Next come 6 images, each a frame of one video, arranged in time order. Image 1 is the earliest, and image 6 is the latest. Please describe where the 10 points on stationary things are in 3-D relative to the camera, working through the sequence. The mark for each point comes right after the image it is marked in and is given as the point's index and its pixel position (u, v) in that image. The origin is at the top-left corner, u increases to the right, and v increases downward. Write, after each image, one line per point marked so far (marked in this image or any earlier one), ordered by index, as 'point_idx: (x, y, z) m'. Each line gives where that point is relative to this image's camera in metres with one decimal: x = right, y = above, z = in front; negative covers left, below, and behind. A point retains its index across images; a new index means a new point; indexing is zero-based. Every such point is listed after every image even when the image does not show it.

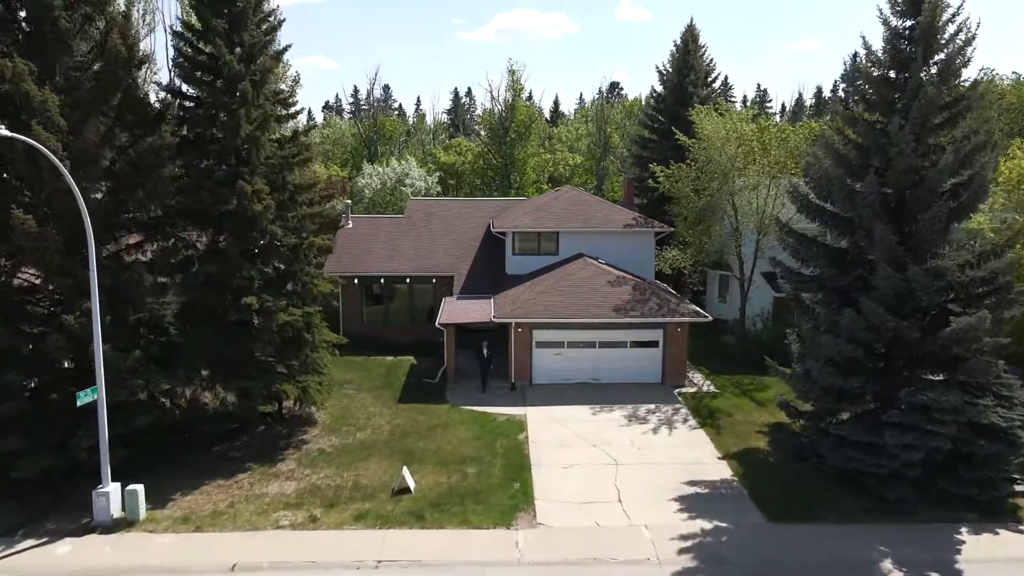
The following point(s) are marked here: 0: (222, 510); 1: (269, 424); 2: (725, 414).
0: (-5.3, -4.0, +13.9) m
1: (-5.7, -3.2, +17.9) m
2: (+5.2, -3.1, +18.7) m
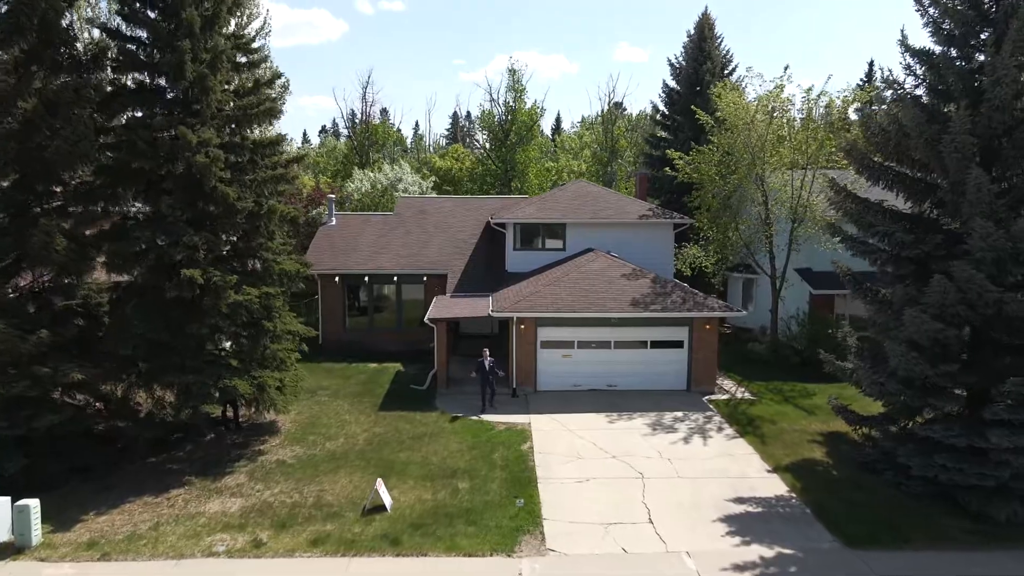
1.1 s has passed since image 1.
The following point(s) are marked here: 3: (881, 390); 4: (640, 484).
0: (-5.2, -3.5, +10.9) m
1: (-5.6, -2.8, +14.9) m
2: (+5.2, -2.7, +15.7) m
3: (+5.9, -1.6, +12.2) m
4: (+2.1, -3.2, +12.6) m
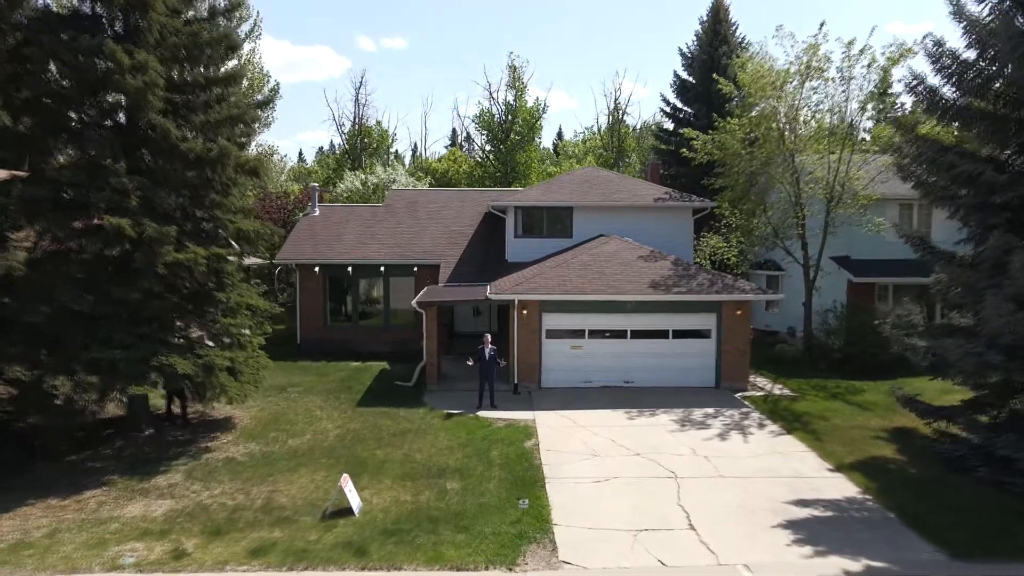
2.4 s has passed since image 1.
0: (-5.2, -2.8, +8.4) m
1: (-5.6, -2.3, +12.4) m
2: (+5.2, -2.2, +13.2) m
3: (+5.9, -1.0, +9.8) m
4: (+2.1, -2.6, +10.1) m
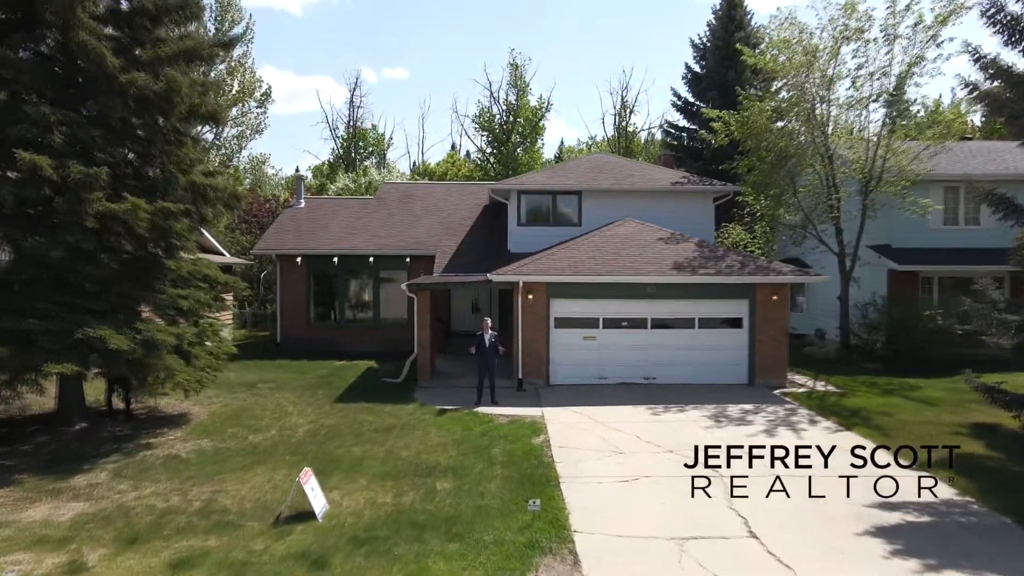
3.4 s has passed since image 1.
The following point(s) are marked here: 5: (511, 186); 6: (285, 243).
0: (-5.2, -2.2, +6.3) m
1: (-5.5, -1.8, +10.4) m
2: (+5.3, -1.8, +11.2) m
3: (+6.0, -0.4, +7.8) m
4: (+2.2, -2.1, +8.1) m
5: (0.0, +2.3, +17.4) m
6: (-5.5, +1.1, +18.7) m
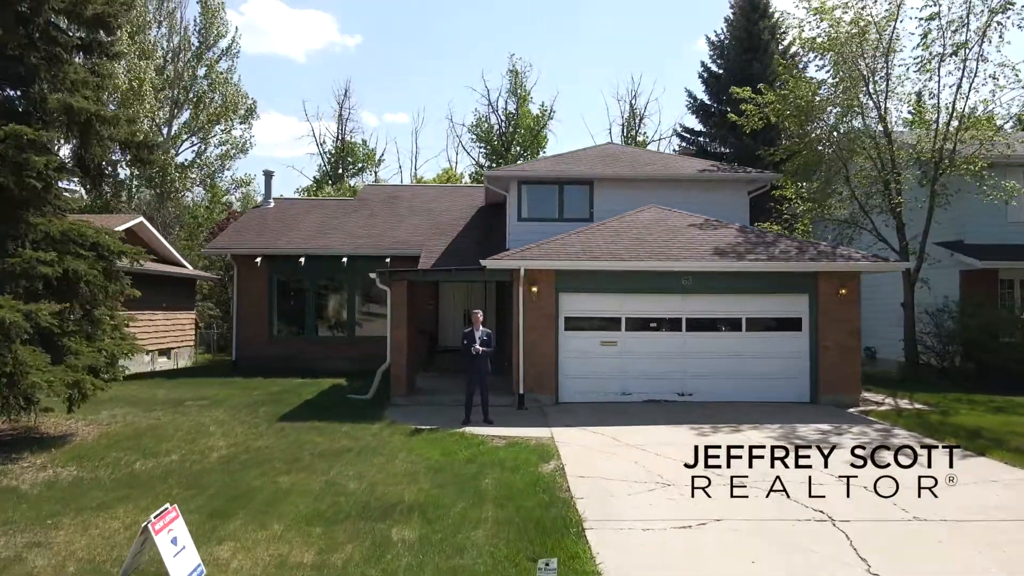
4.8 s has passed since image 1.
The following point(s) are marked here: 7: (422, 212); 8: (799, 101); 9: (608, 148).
0: (-5.2, -1.7, +3.4) m
1: (-5.6, -1.5, +7.5) m
2: (+5.3, -1.6, +8.3) m
3: (+5.9, 0.0, +5.0) m
4: (+2.2, -1.7, +5.2) m
5: (0.0, +2.2, +14.8) m
6: (-5.5, +0.9, +16.0) m
7: (-2.2, +1.8, +18.2) m
8: (+5.6, +3.7, +15.0) m
9: (+2.1, +3.1, +17.2) m
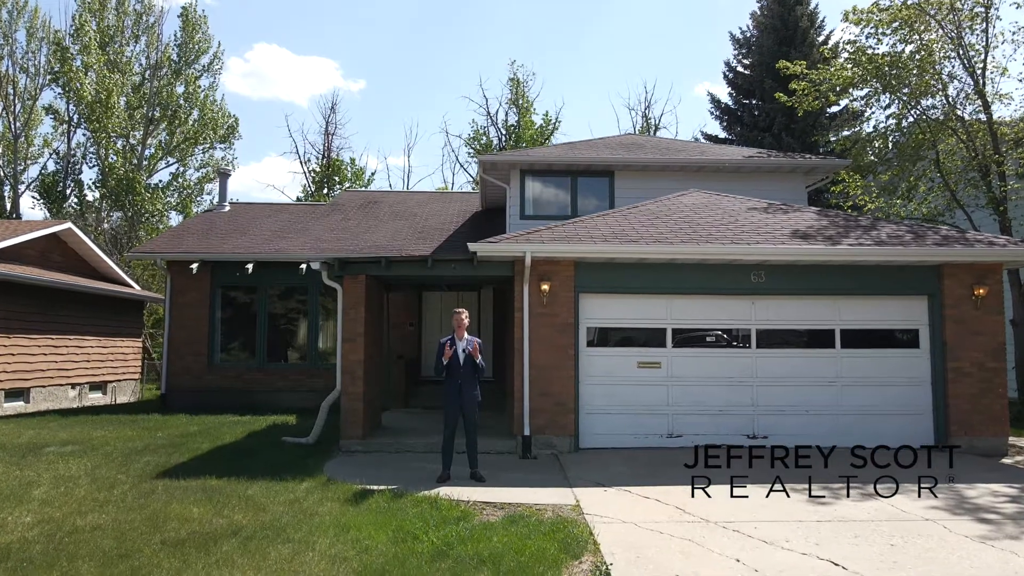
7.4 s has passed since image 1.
0: (-5.2, -1.2, +0.3) m
1: (-5.5, -1.3, +4.3) m
2: (+5.3, -1.4, +5.1) m
3: (+6.0, +0.3, +1.9) m
4: (+2.2, -1.3, +2.0) m
5: (0.0, +2.0, +11.8) m
6: (-5.5, +0.7, +12.9) m
7: (-2.1, +1.4, +15.2) m
8: (+5.7, +3.5, +12.1) m
9: (+2.2, +2.8, +14.3) m
